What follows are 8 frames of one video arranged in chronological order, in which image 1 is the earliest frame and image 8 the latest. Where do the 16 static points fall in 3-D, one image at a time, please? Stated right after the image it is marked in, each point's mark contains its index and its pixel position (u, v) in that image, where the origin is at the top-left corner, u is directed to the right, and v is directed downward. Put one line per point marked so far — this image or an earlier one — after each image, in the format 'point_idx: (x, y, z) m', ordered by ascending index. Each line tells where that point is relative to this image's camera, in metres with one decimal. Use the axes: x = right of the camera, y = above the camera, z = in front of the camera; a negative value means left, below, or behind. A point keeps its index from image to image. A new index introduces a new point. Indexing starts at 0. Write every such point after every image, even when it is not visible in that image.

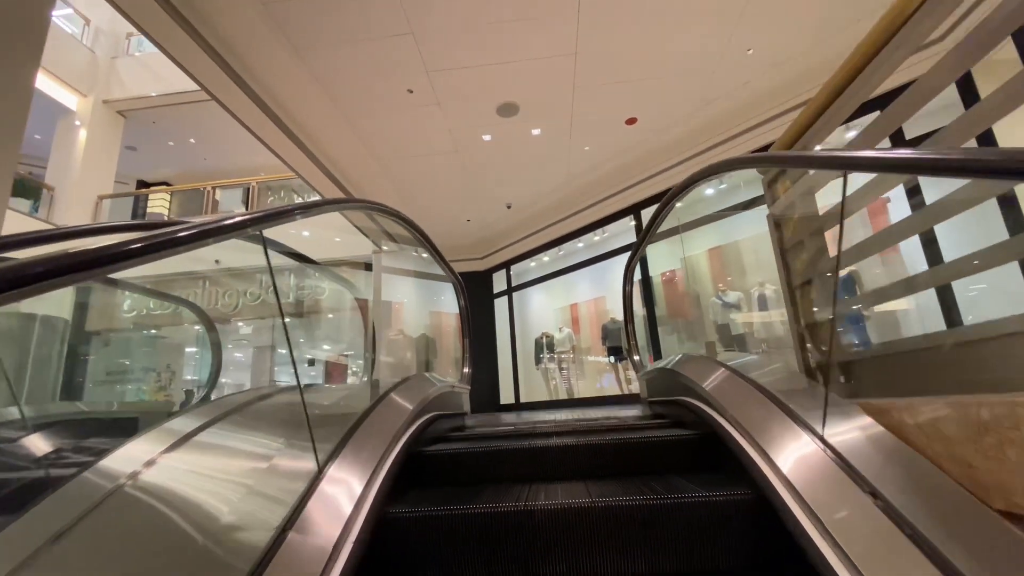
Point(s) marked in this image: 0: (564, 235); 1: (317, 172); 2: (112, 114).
0: (+0.9, +0.9, +7.8) m
1: (-2.5, +1.4, +5.9) m
2: (-8.7, +3.8, +9.9) m
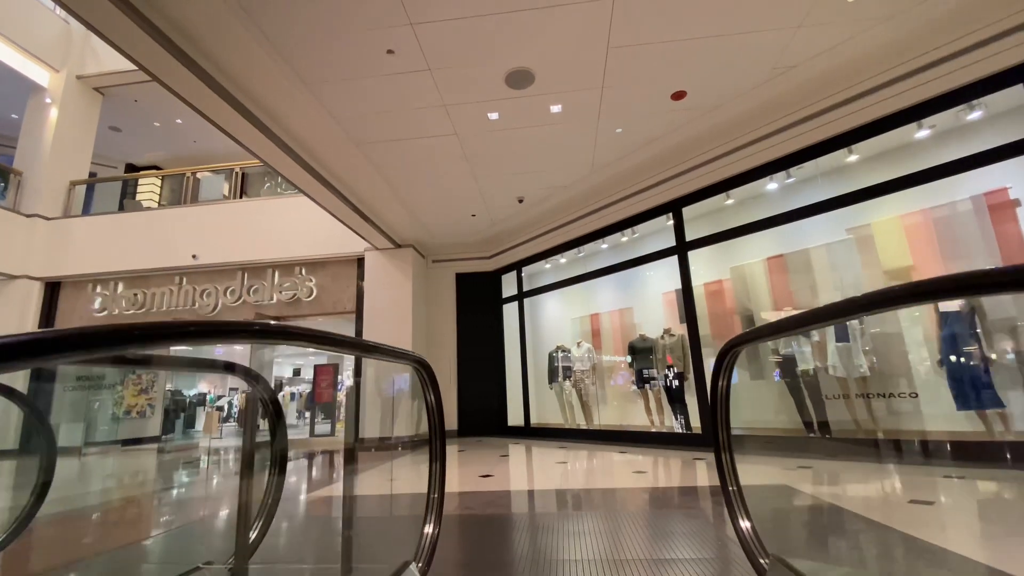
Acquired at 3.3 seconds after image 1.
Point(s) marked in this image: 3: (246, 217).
0: (+1.1, +0.8, +6.7) m
1: (-2.4, +1.3, +4.9) m
2: (-8.4, +3.9, +8.9) m
3: (-4.7, +1.2, +7.9) m
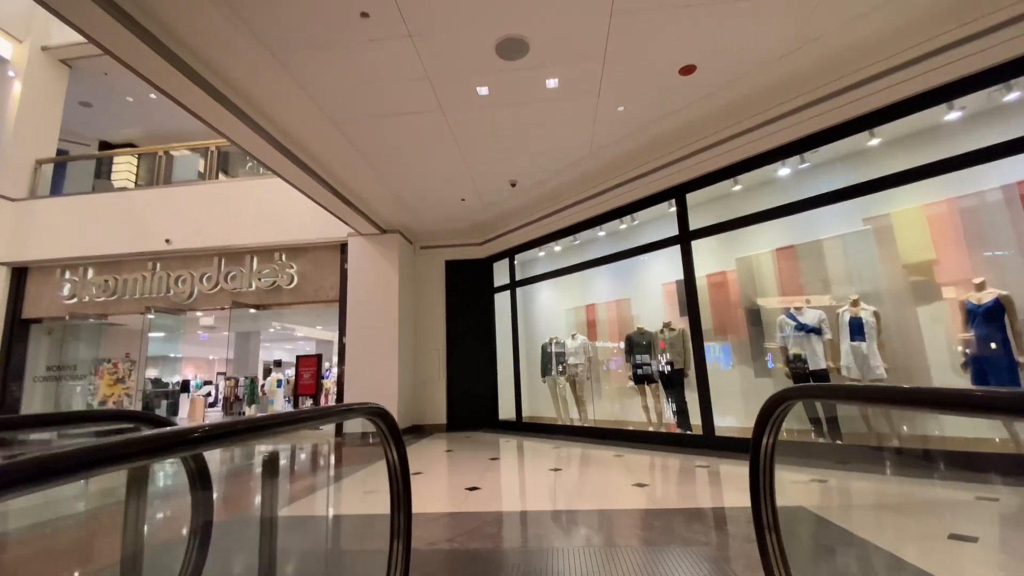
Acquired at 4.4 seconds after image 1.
0: (+1.0, +1.0, +6.3) m
1: (-2.5, +1.4, +4.4) m
2: (-8.6, +4.2, +8.3) m
3: (-4.8, +1.5, +7.5) m
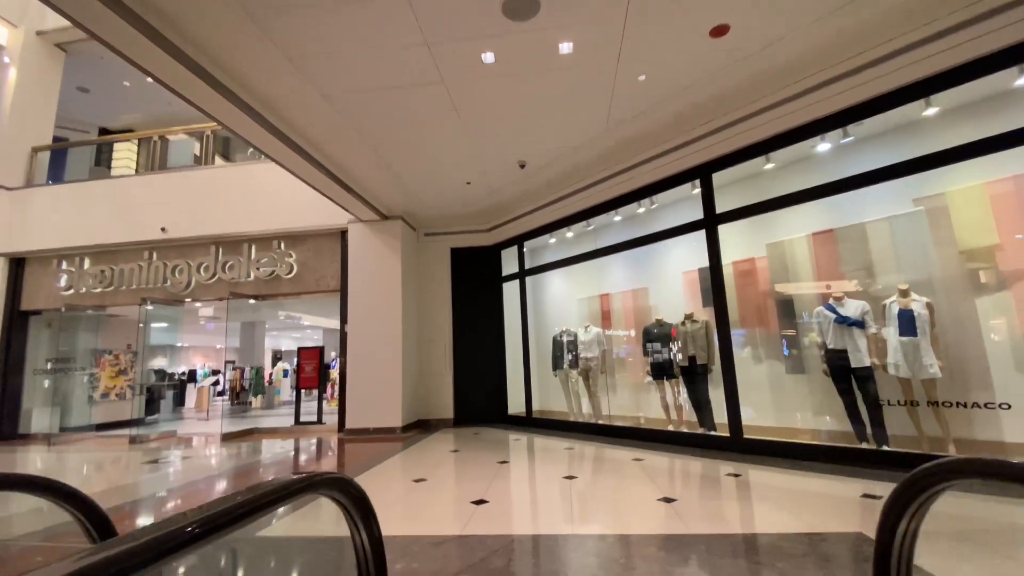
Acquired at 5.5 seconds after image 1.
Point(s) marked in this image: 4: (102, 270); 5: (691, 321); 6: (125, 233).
0: (+1.1, +1.1, +5.9) m
1: (-2.4, +1.5, +4.1) m
2: (-8.4, +4.4, +8.0) m
3: (-4.7, +1.6, +7.2) m
4: (-6.8, +0.3, +7.4) m
5: (+2.1, -0.4, +5.2) m
6: (-6.4, +0.9, +7.3) m
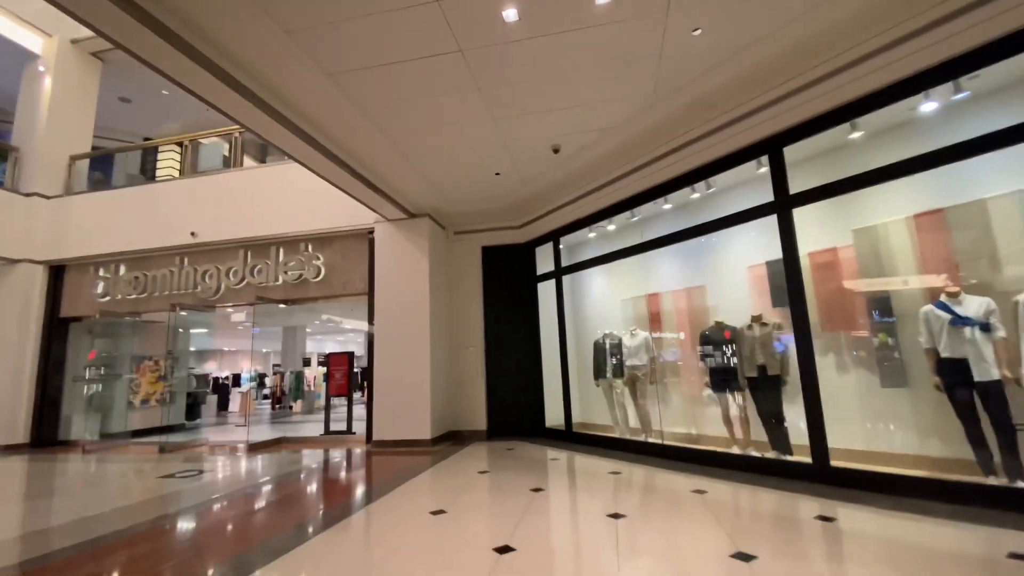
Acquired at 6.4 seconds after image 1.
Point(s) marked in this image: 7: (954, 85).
0: (+1.5, +1.1, +5.3) m
1: (-2.1, +1.5, +3.8) m
2: (-7.8, +4.2, +8.2) m
3: (-4.2, +1.6, +7.1) m
4: (-6.2, +0.2, +7.4) m
5: (+2.5, -0.4, +4.5) m
6: (-5.8, +0.8, +7.3) m
7: (+3.2, +1.5, +3.2) m
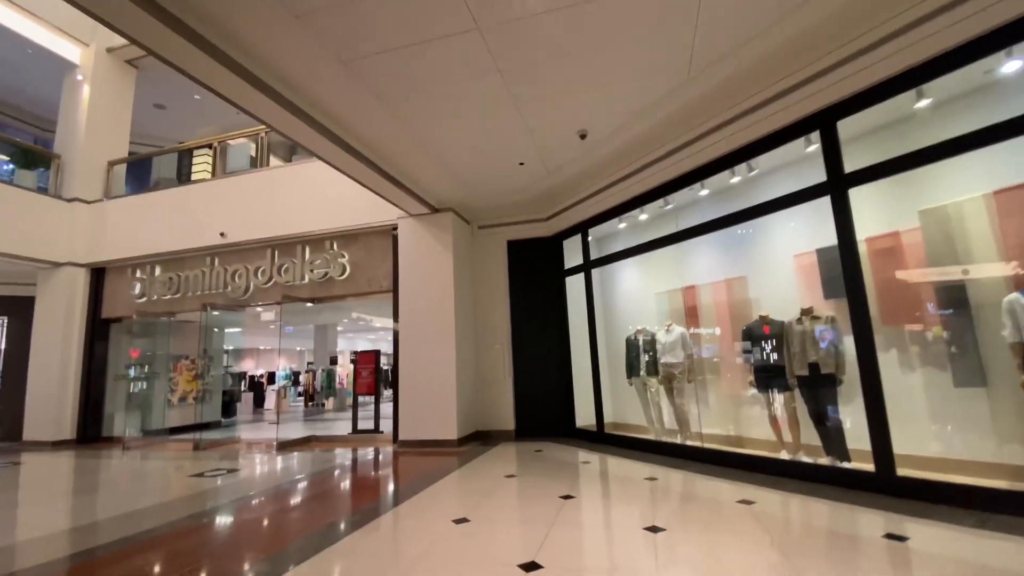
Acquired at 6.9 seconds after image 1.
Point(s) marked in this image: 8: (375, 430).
0: (+1.8, +1.2, +4.9) m
1: (-1.9, +1.5, +3.7) m
2: (-7.4, +4.2, +8.5) m
3: (-3.8, +1.6, +7.1) m
4: (-5.8, +0.2, +7.6) m
5: (+2.7, -0.3, +4.1) m
6: (-5.4, +0.8, +7.5) m
7: (+3.3, +1.5, +2.8) m
8: (-2.4, -2.5, +7.9) m
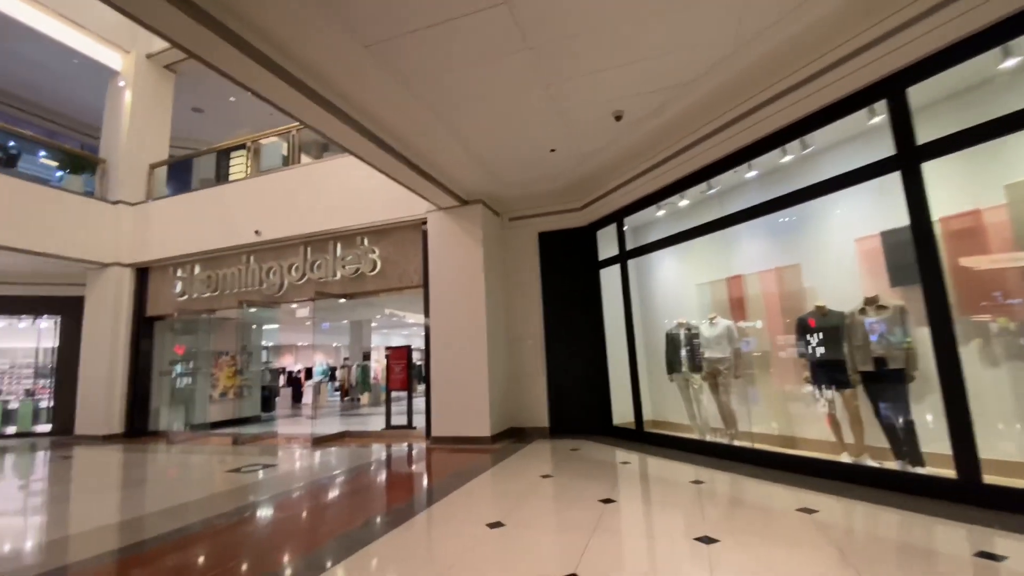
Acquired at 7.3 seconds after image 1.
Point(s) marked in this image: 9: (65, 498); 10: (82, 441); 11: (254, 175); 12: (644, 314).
0: (+2.1, +1.3, +4.6) m
1: (-1.7, +1.5, +3.6) m
2: (-6.8, +4.2, +8.7) m
3: (-3.3, +1.6, +7.2) m
4: (-5.2, +0.2, +7.8) m
5: (+3.0, -0.2, +3.7) m
6: (-4.8, +0.8, +7.6) m
7: (+3.5, +1.6, +2.4) m
8: (-1.8, -2.4, +7.9) m
9: (-4.5, -2.1, +4.5) m
10: (-7.1, -2.5, +7.3) m
11: (-4.4, +1.9, +7.7) m
12: (+1.7, -0.3, +5.7) m
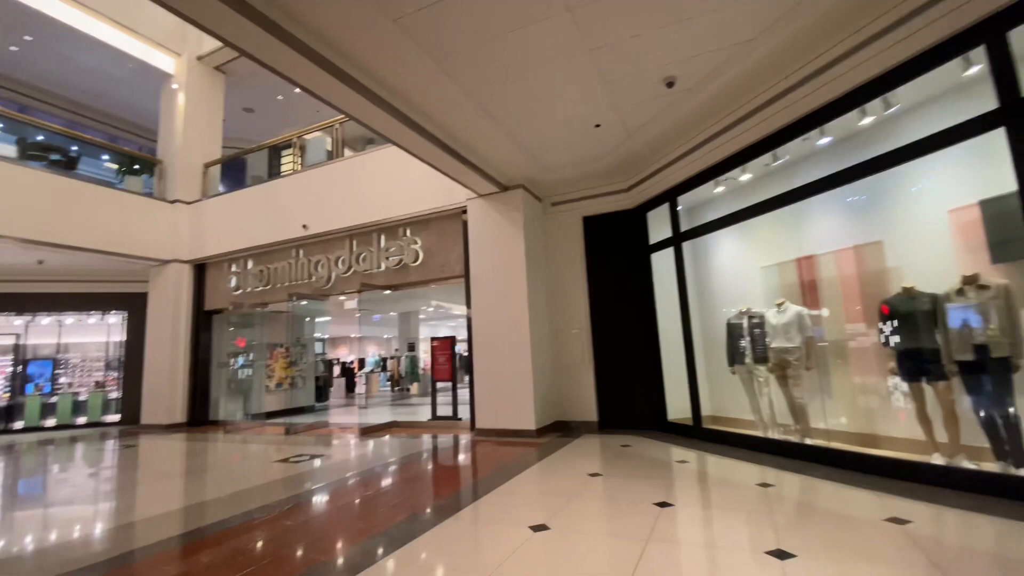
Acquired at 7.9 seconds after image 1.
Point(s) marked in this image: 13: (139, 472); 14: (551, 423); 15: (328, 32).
0: (+2.5, +1.5, +4.1) m
1: (-1.4, +1.6, +3.5) m
2: (-6.0, +4.3, +9.1) m
3: (-2.6, +1.7, +7.2) m
4: (-4.5, +0.3, +8.1) m
5: (+3.3, 0.0, +3.2) m
6: (-4.1, +0.9, +7.8) m
7: (+3.6, +1.8, +1.7) m
8: (-1.0, -2.3, +7.8) m
9: (-4.0, -2.1, +4.8) m
10: (-6.3, -2.5, +7.9) m
11: (-3.7, +2.0, +7.8) m
12: (+2.2, -0.1, +5.3) m
13: (-4.4, -2.2, +5.3) m
14: (+0.5, -1.7, +5.7) m
15: (-1.3, +1.8, +3.0) m
